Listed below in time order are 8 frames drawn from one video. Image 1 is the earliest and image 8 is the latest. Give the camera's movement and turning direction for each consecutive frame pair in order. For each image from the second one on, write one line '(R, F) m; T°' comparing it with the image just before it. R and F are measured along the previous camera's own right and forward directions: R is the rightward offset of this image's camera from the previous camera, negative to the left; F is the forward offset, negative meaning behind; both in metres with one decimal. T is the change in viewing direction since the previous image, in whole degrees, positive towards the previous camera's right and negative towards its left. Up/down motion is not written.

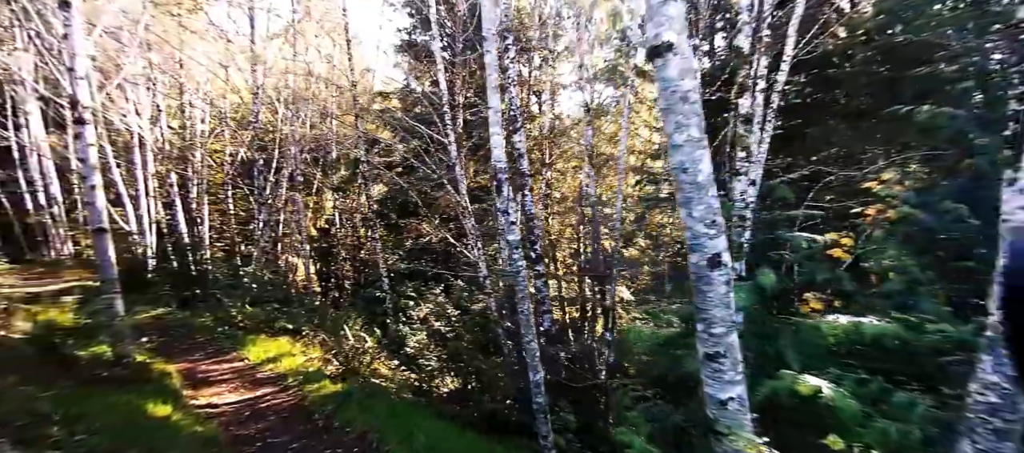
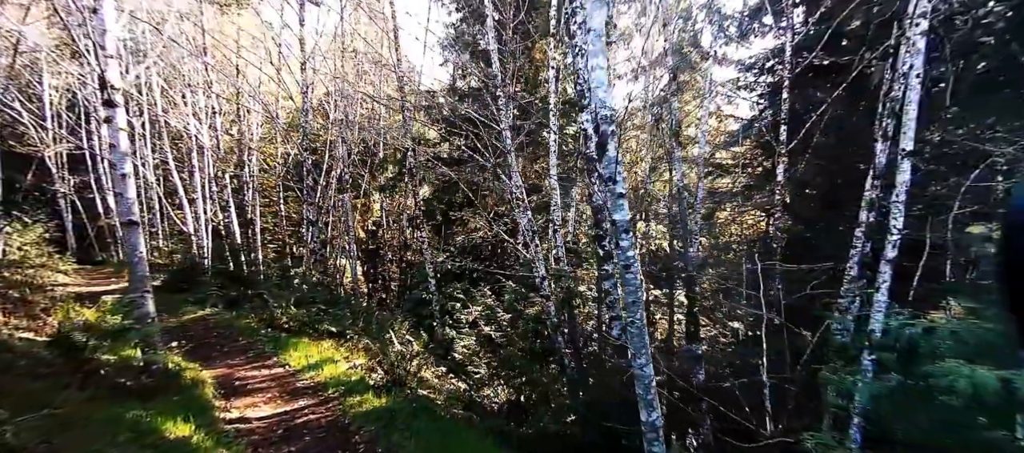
(-0.3, +1.0) m; -5°
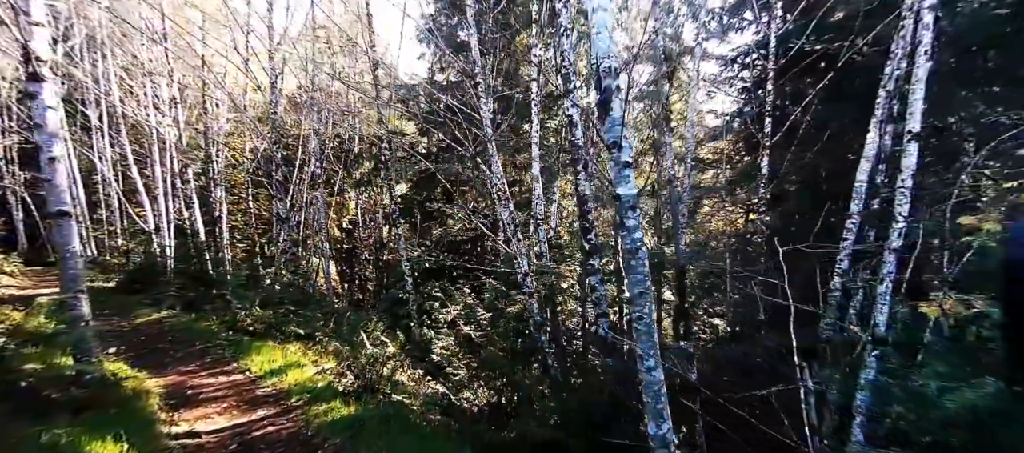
(0.0, +0.5) m; +2°
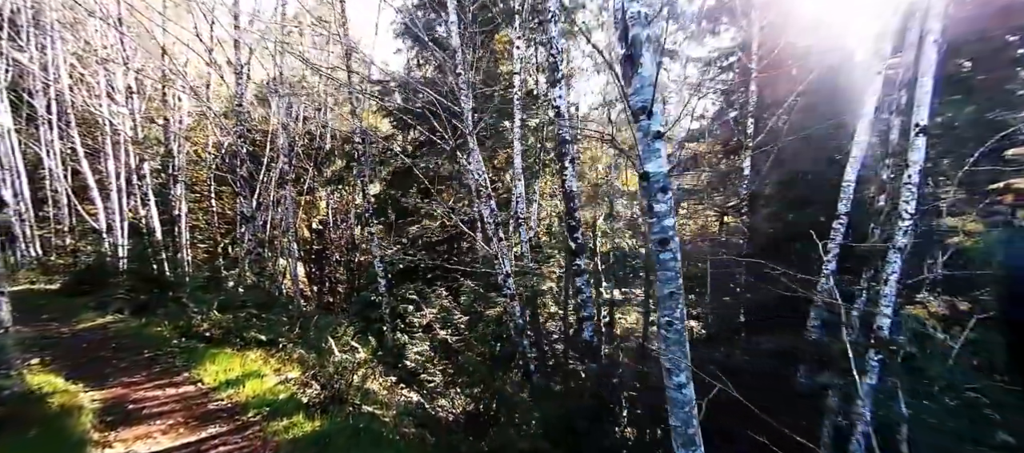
(-0.1, +0.5) m; +3°
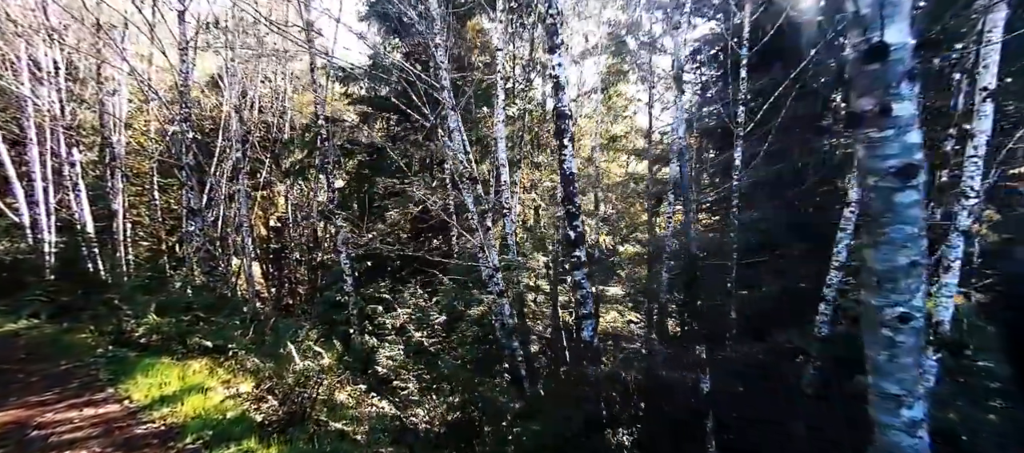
(-0.3, +0.9) m; +4°
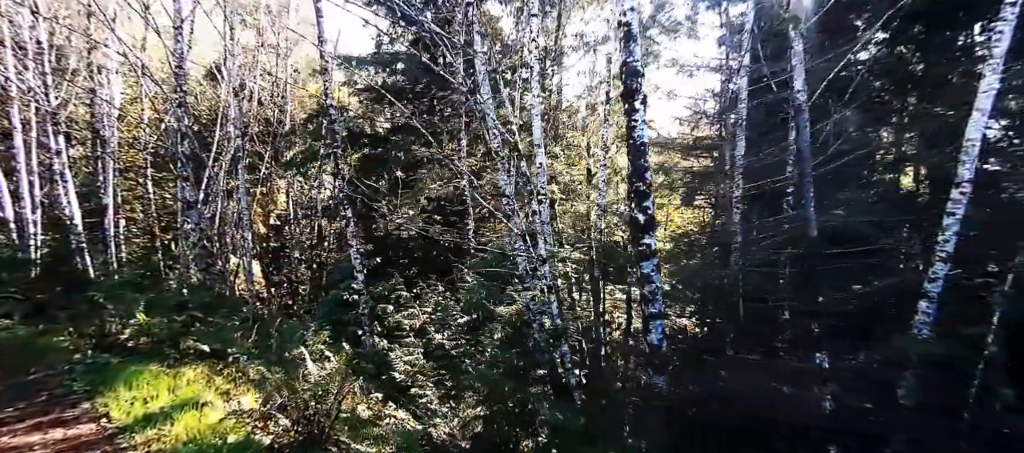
(-0.6, +1.0) m; 0°
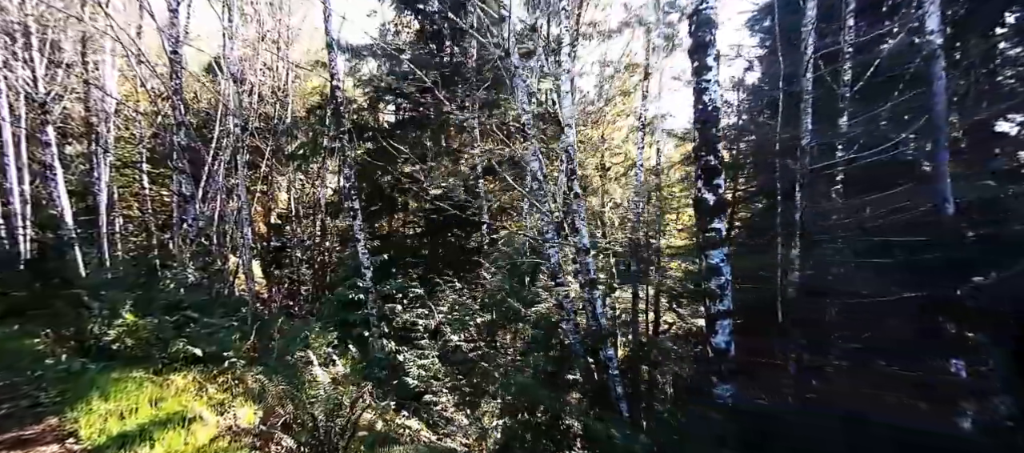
(-0.4, +0.8) m; 0°
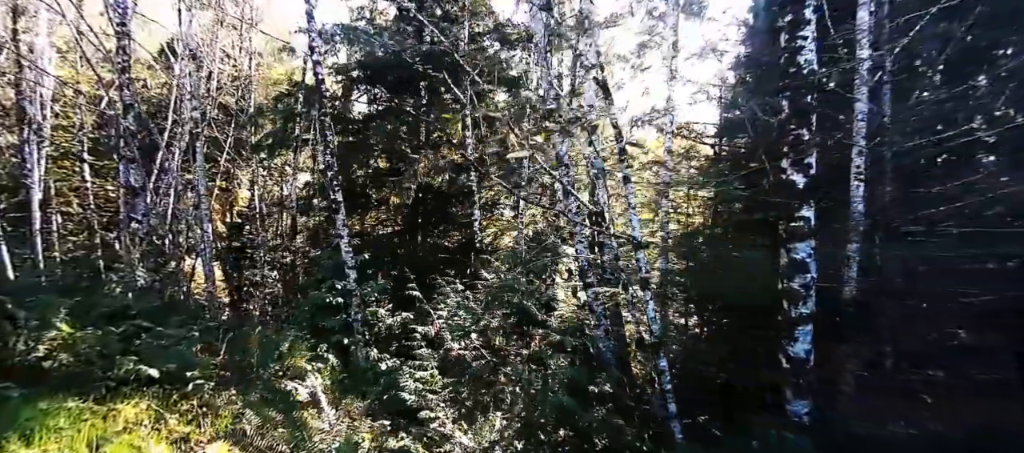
(-0.6, +0.9) m; +4°
